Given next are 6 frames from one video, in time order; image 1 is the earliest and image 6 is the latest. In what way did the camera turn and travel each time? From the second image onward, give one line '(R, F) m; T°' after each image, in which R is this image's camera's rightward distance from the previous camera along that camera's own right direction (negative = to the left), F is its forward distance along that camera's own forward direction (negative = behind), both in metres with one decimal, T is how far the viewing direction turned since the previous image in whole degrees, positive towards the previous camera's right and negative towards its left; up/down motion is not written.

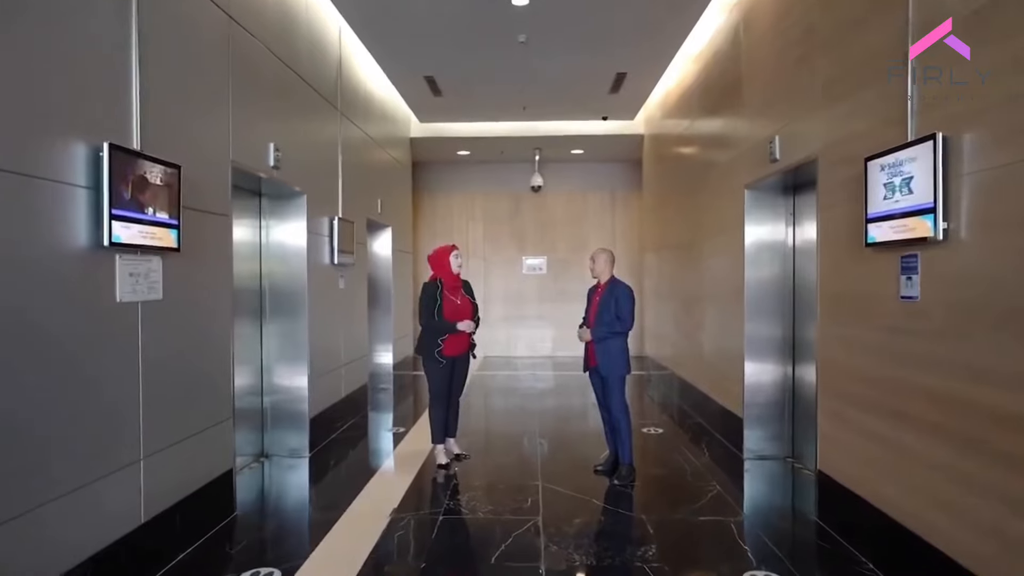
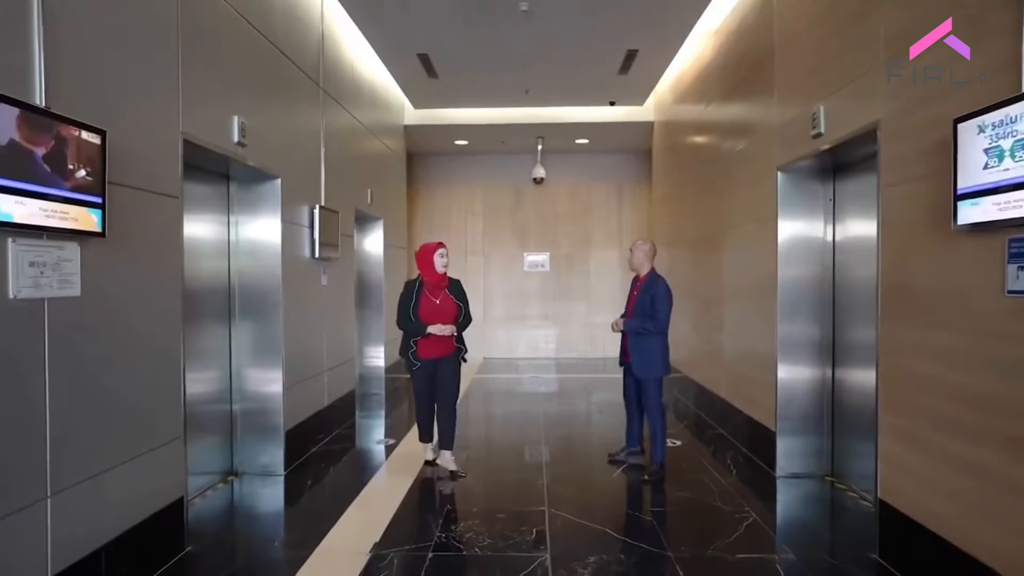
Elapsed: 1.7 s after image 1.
(0.0, +0.6) m; 0°
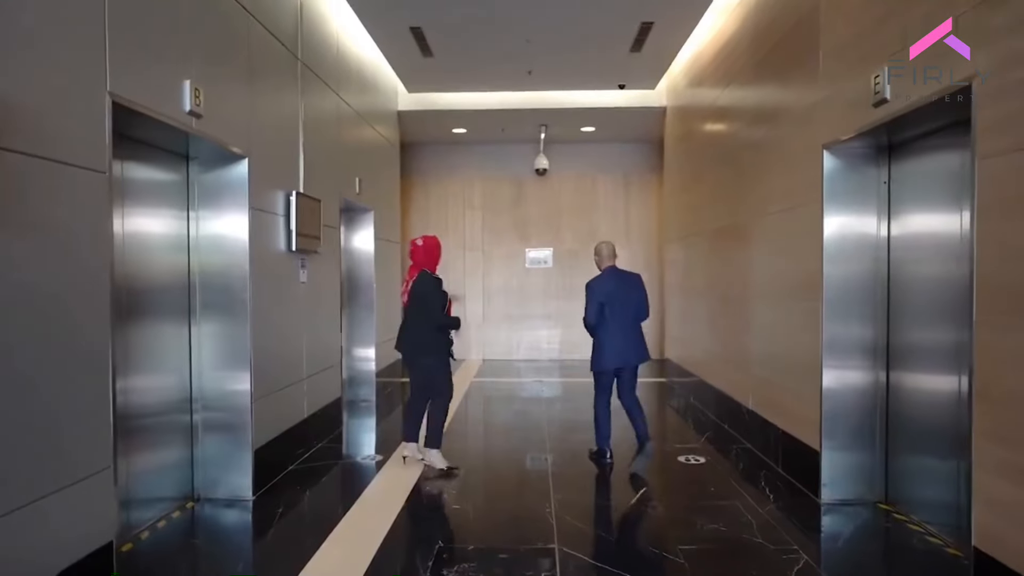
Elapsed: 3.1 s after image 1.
(0.0, +0.6) m; 0°
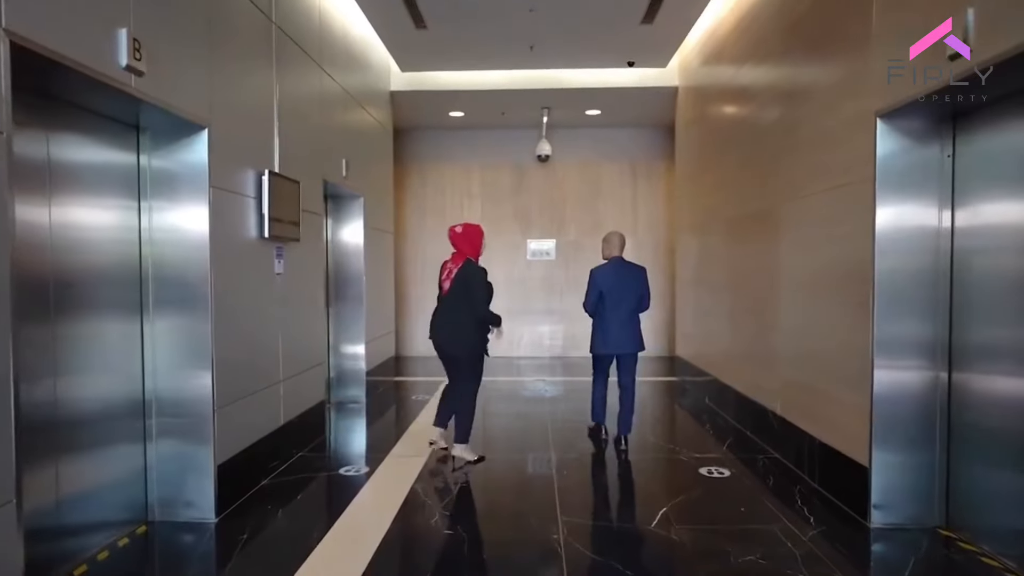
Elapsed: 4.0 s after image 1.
(0.0, +0.5) m; 0°
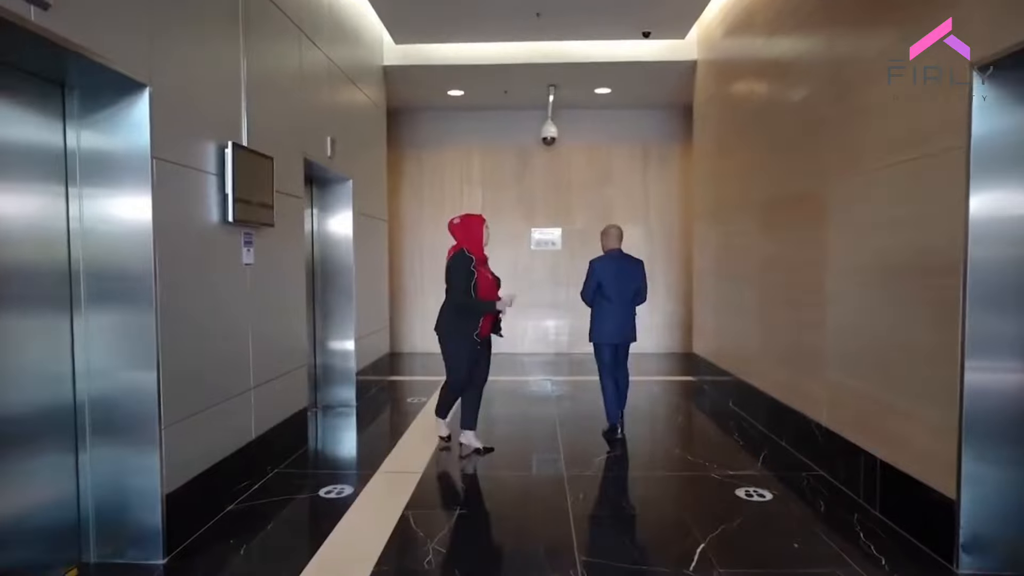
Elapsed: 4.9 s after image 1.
(0.0, +0.6) m; 0°
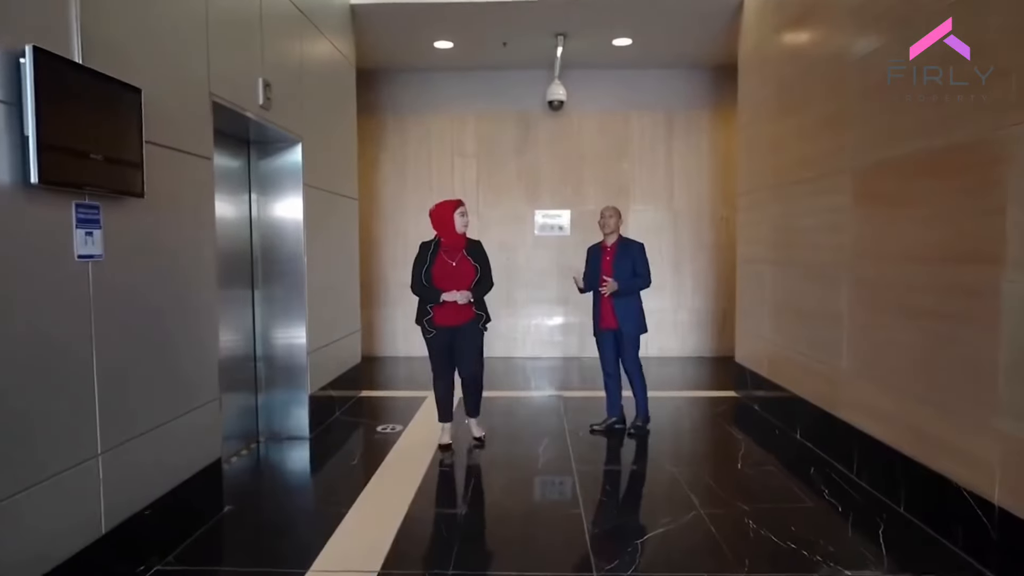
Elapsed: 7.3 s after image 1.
(0.0, +1.4) m; 0°
